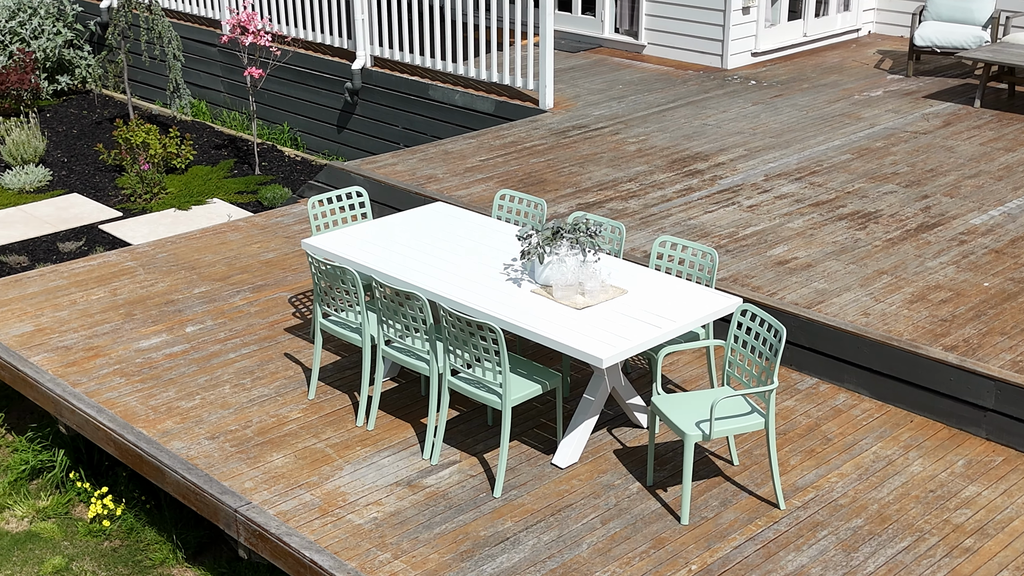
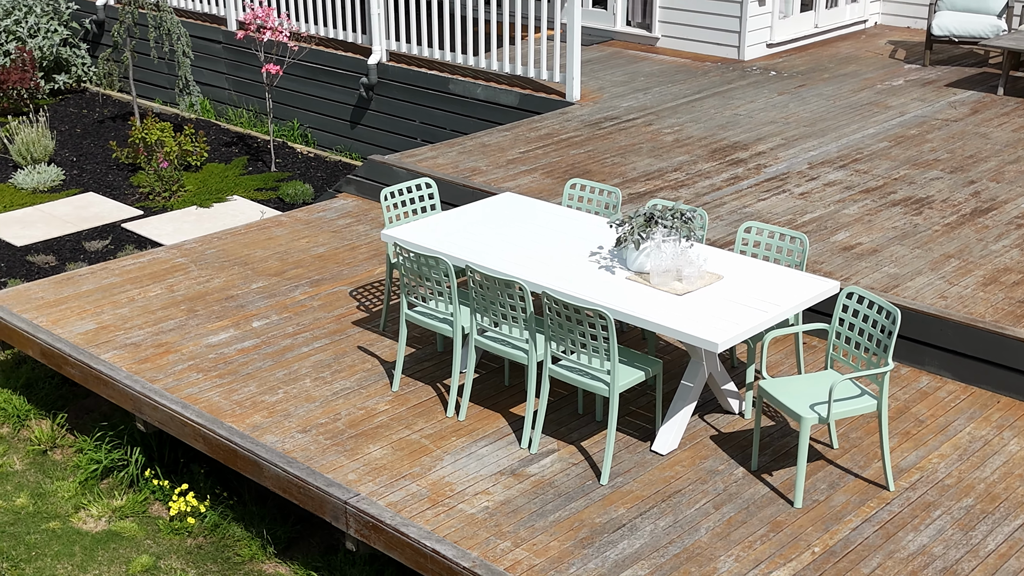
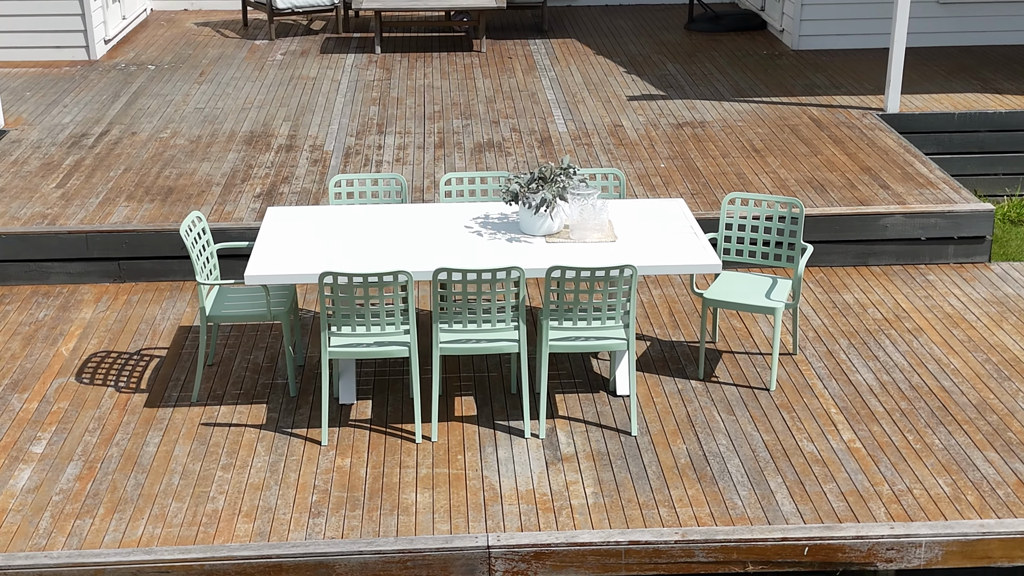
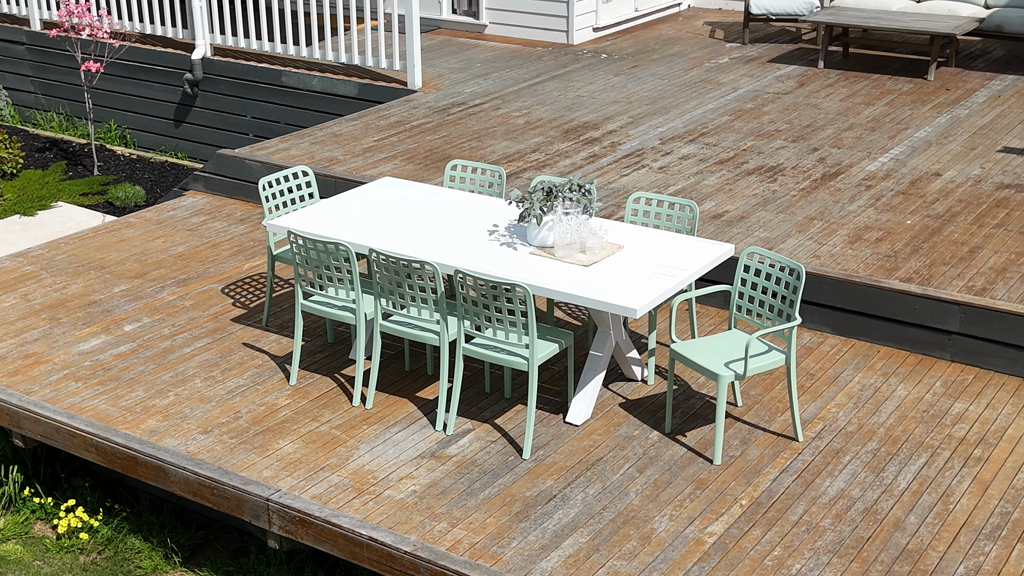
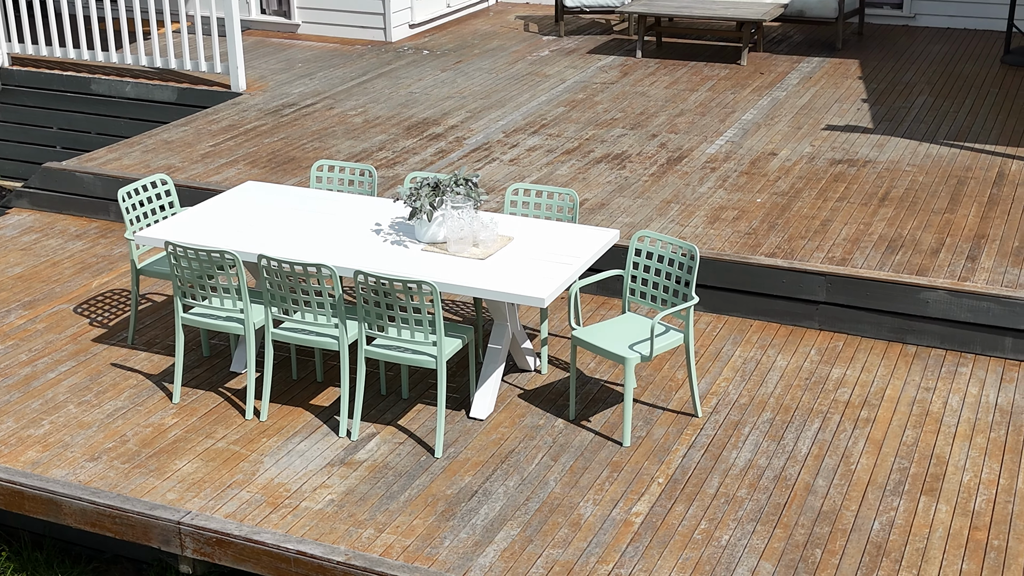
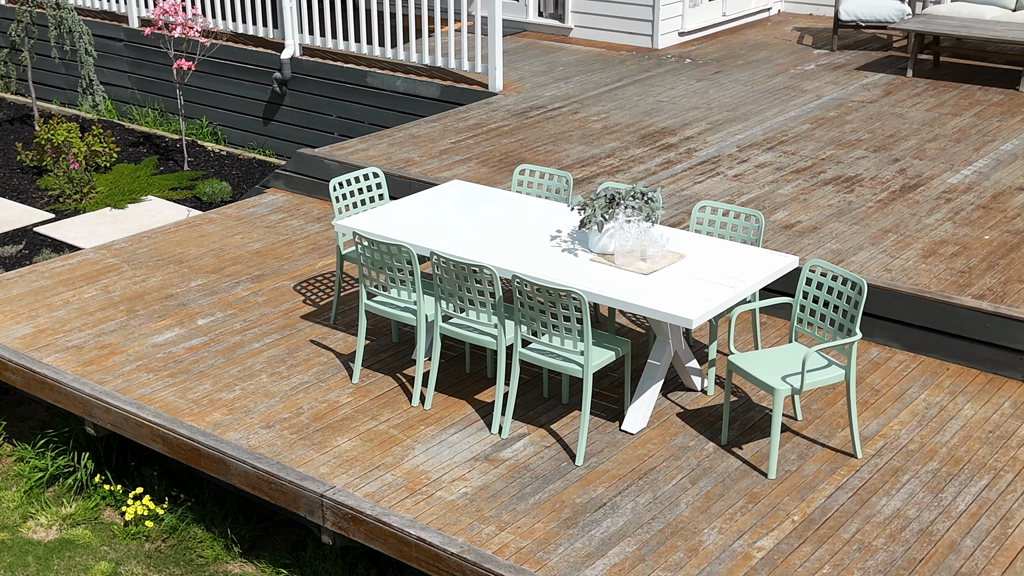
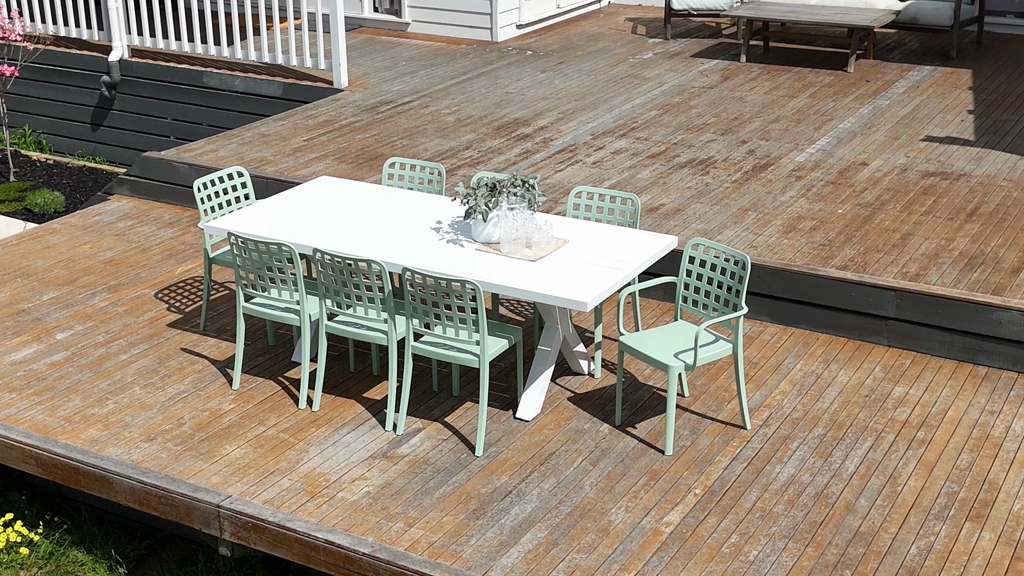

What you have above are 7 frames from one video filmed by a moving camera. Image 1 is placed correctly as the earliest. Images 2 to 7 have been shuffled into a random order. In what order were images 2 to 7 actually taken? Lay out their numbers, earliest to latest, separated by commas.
2, 6, 4, 7, 5, 3
